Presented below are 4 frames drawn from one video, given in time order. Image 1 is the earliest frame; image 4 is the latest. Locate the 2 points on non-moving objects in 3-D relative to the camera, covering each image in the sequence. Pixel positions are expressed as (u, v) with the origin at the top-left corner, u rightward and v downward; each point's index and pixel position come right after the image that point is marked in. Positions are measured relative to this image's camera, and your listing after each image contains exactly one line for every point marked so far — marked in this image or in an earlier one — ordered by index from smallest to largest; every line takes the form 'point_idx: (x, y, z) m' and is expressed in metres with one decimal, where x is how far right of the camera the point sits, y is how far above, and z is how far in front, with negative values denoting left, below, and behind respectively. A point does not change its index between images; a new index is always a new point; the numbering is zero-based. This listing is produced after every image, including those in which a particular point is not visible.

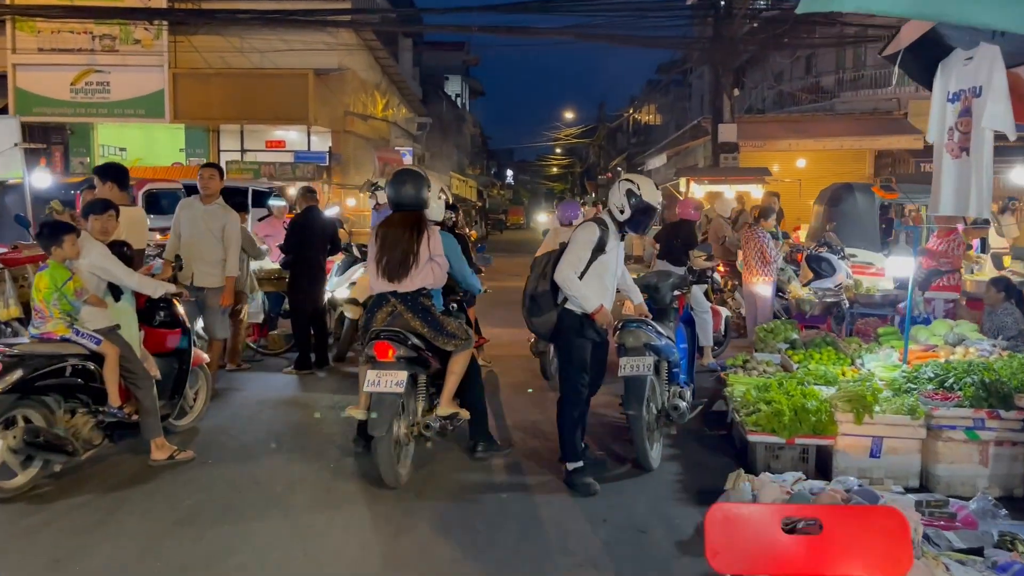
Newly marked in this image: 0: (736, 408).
0: (+1.5, -0.8, +5.7) m
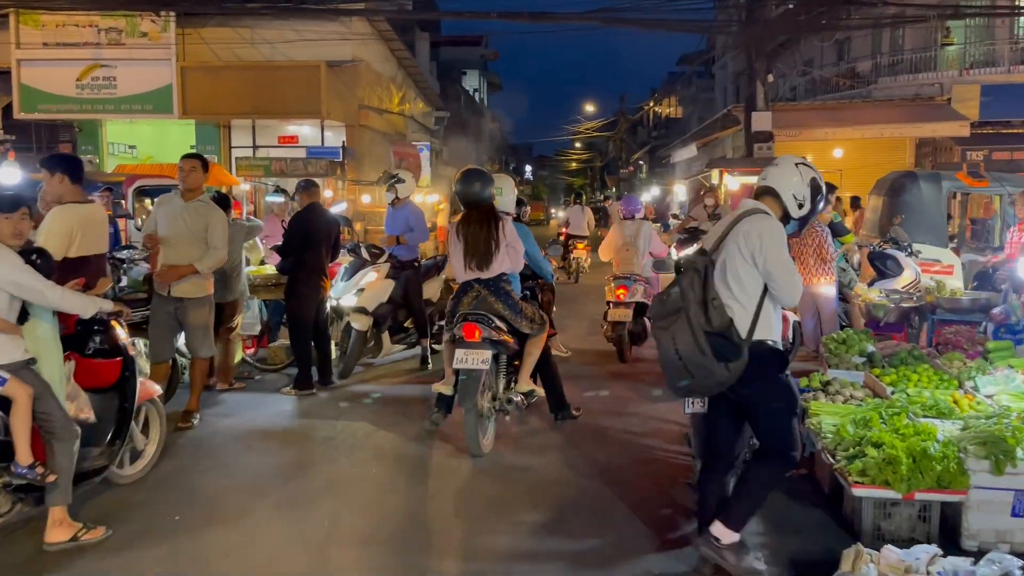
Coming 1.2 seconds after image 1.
0: (+1.7, -0.9, +4.6) m
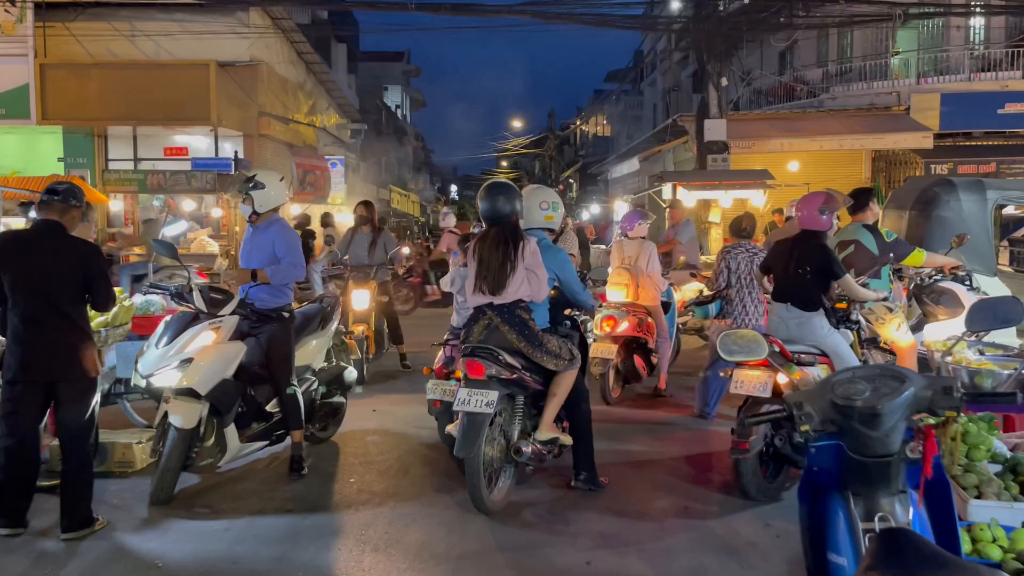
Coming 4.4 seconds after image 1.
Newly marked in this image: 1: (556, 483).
0: (+1.5, -1.2, +1.9) m
1: (+0.1, -1.3, +5.2) m
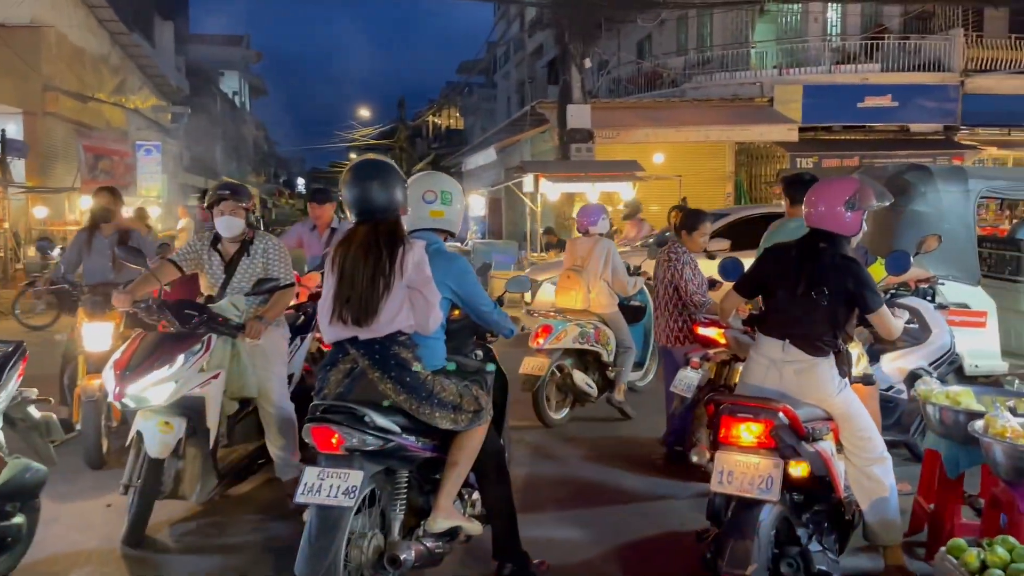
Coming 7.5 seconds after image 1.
0: (+1.3, -1.3, 0.0) m
1: (-0.6, -1.5, +2.9) m
